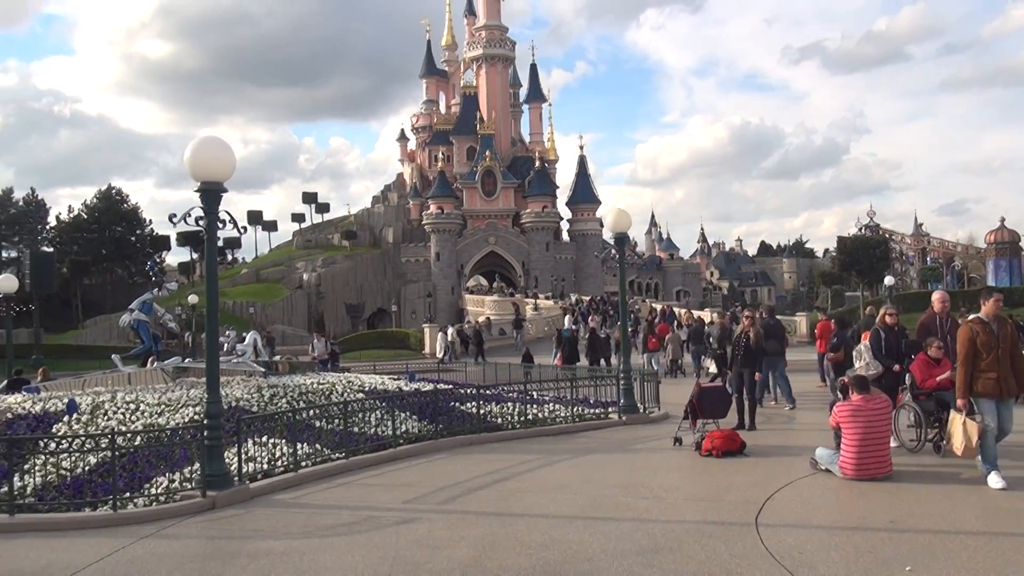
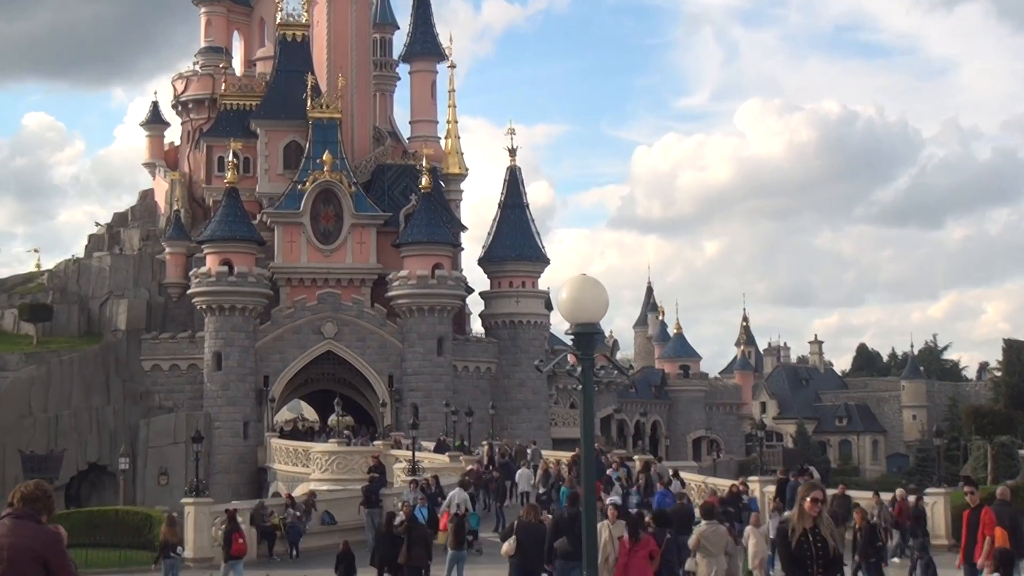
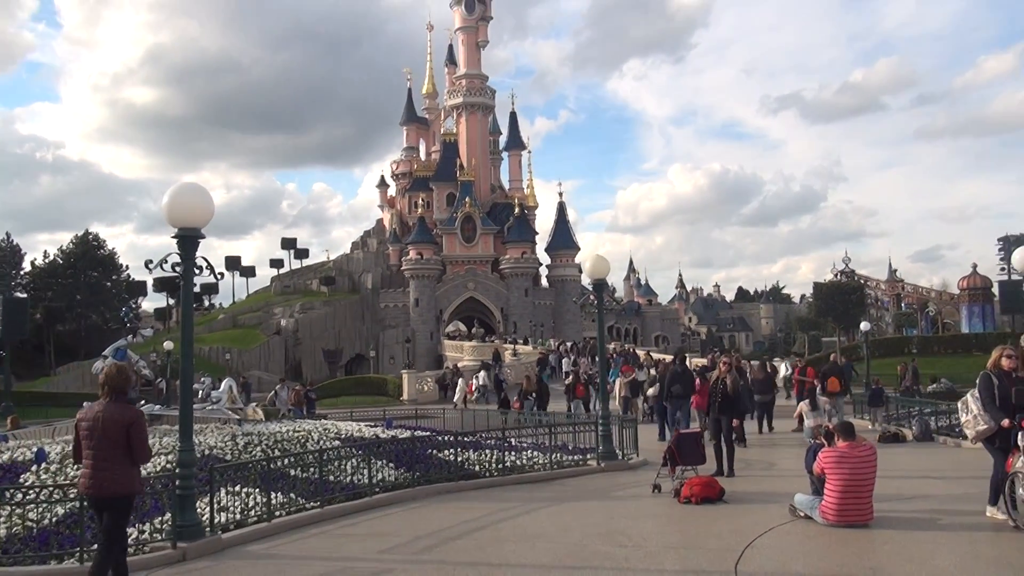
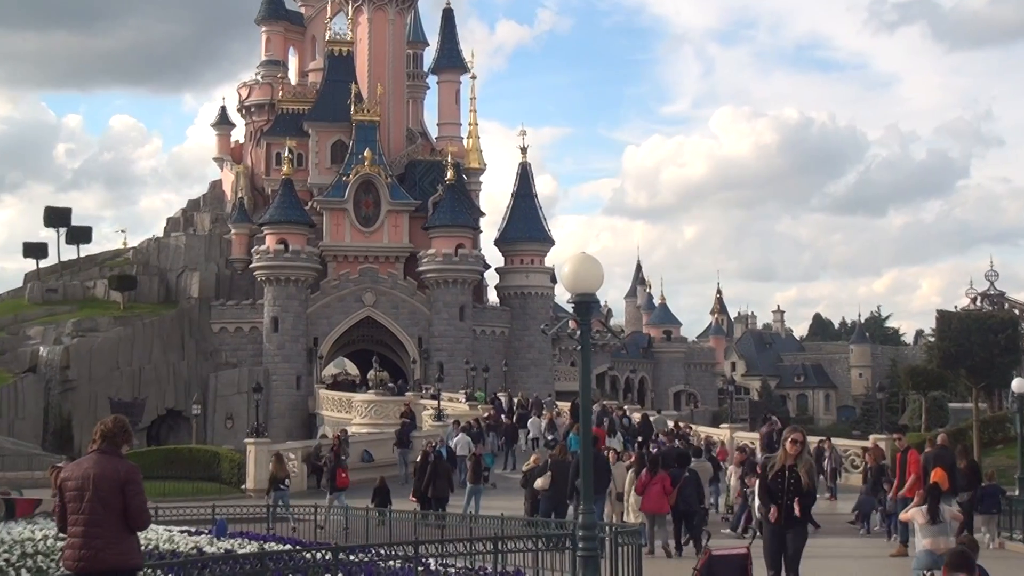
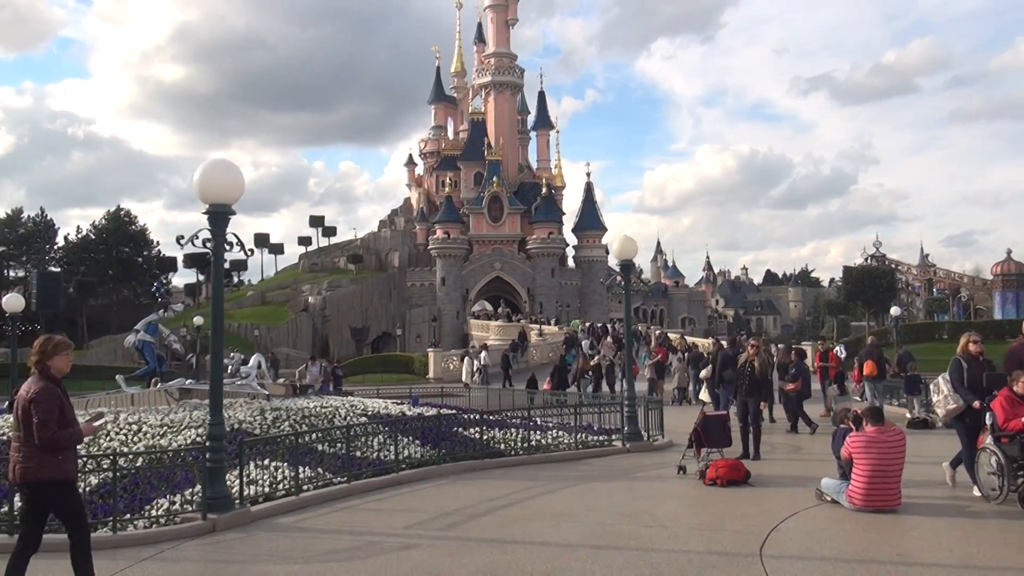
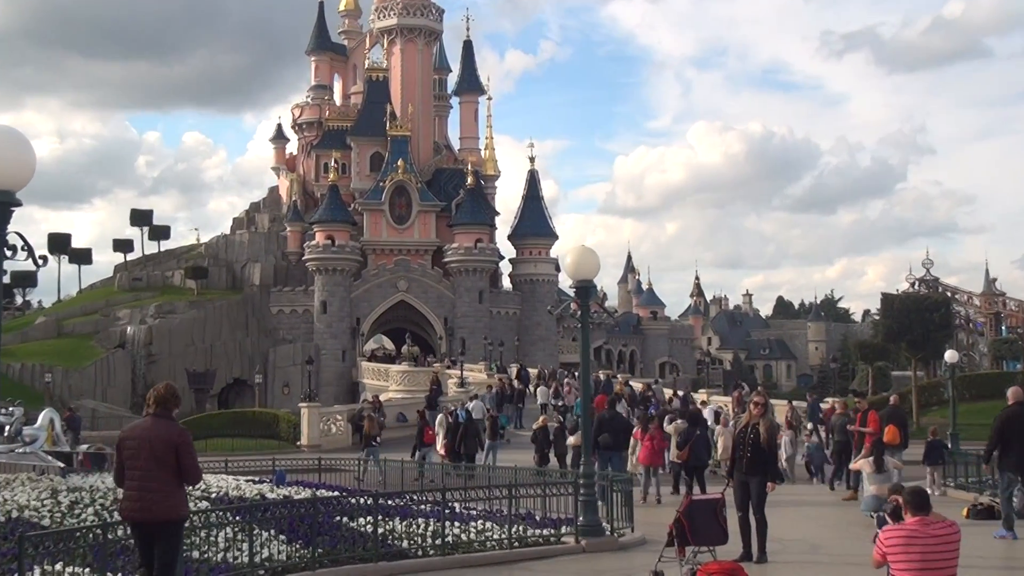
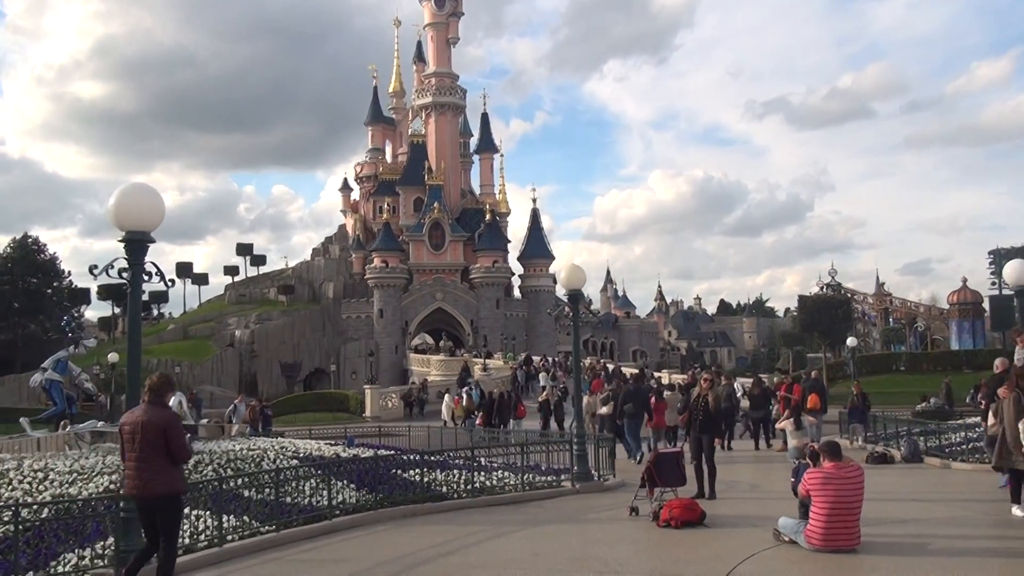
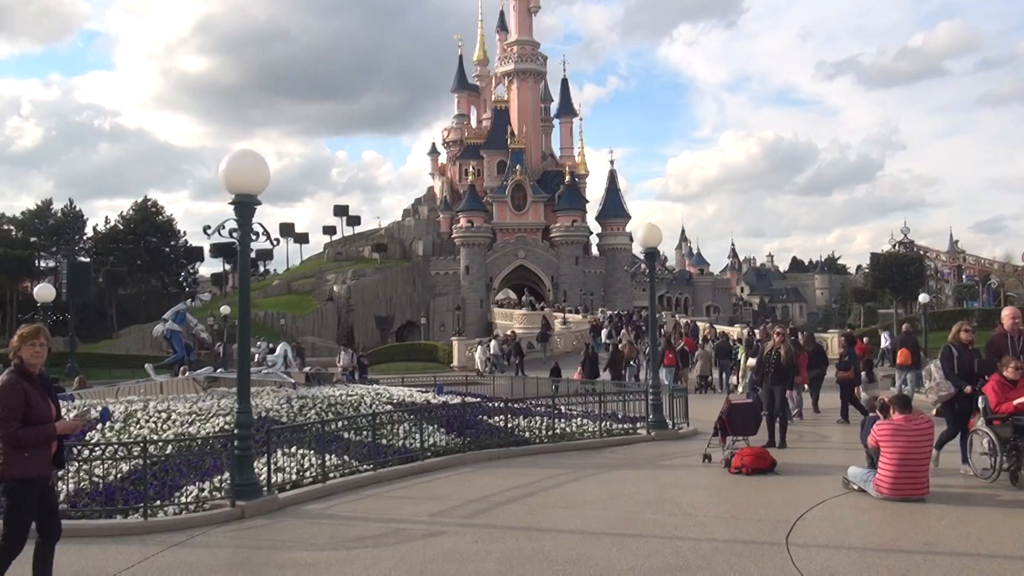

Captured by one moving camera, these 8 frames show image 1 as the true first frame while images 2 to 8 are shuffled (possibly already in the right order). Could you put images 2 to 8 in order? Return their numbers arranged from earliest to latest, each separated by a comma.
8, 5, 3, 7, 6, 4, 2
